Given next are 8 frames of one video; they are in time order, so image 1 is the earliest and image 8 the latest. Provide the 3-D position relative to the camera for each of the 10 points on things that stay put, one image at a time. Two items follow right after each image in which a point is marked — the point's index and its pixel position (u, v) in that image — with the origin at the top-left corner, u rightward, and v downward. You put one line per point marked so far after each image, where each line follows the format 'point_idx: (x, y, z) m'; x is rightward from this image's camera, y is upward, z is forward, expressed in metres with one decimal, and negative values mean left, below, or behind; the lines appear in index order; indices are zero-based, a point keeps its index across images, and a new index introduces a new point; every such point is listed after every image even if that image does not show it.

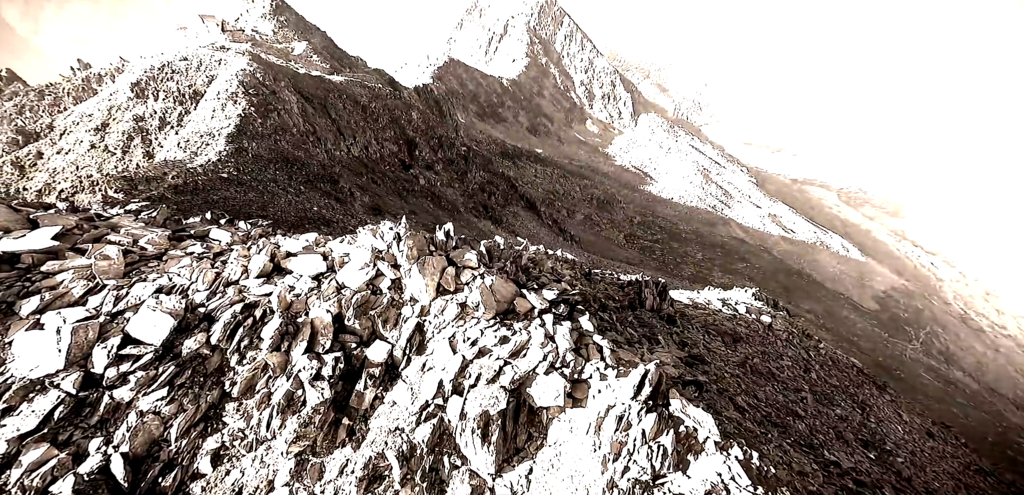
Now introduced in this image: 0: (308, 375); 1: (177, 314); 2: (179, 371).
0: (-4.2, -2.6, +9.4) m
1: (-6.7, -1.3, +9.1) m
2: (-6.3, -2.3, +8.8) m
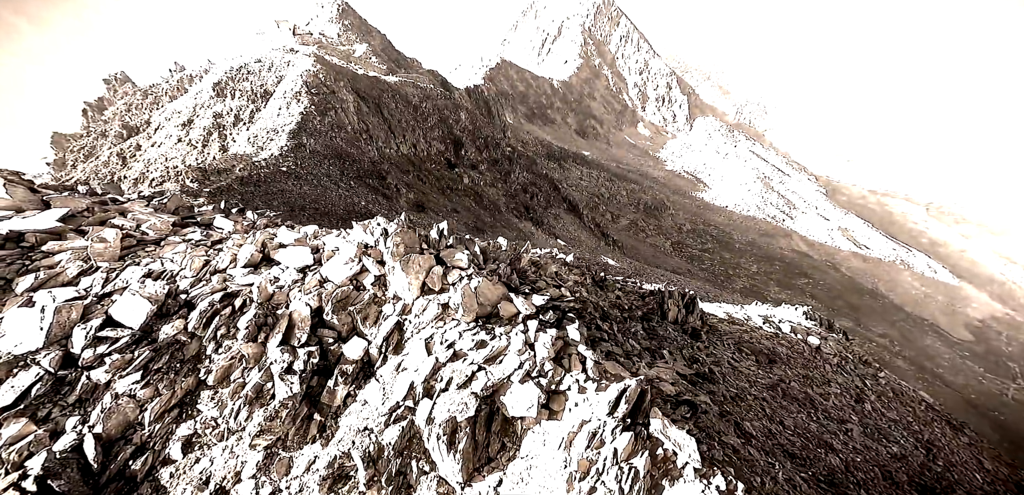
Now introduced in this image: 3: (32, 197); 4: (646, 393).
0: (-4.7, -2.4, +9.3) m
1: (-7.2, -1.1, +9.4) m
2: (-6.8, -2.1, +9.0) m
3: (-10.9, +1.2, +10.9) m
4: (+2.6, -3.0, +10.1) m
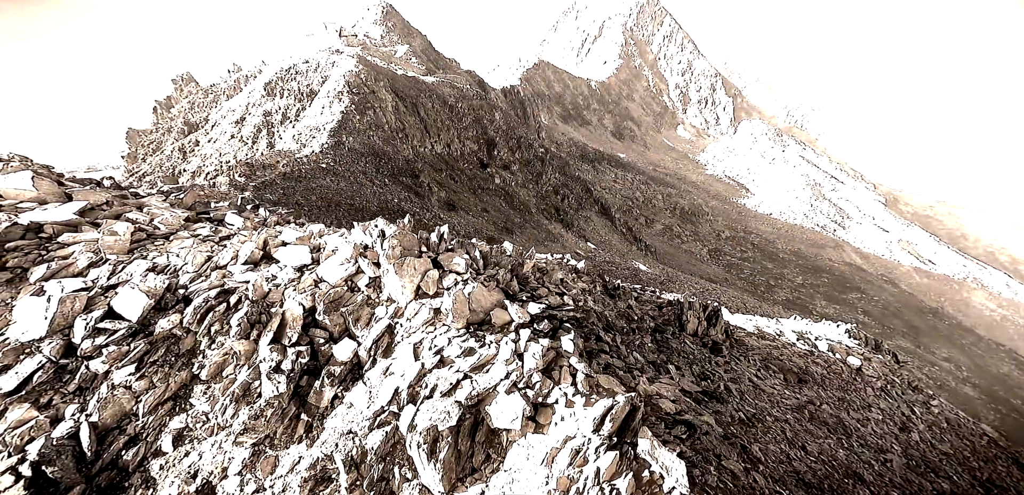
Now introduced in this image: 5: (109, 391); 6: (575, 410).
0: (-4.9, -2.4, +9.4) m
1: (-7.4, -1.0, +9.7) m
2: (-7.1, -2.0, +9.3) m
3: (-10.9, +1.4, +11.5) m
4: (+2.3, -3.2, +9.7) m
5: (-7.6, -2.7, +8.9) m
6: (+1.1, -3.1, +9.3) m
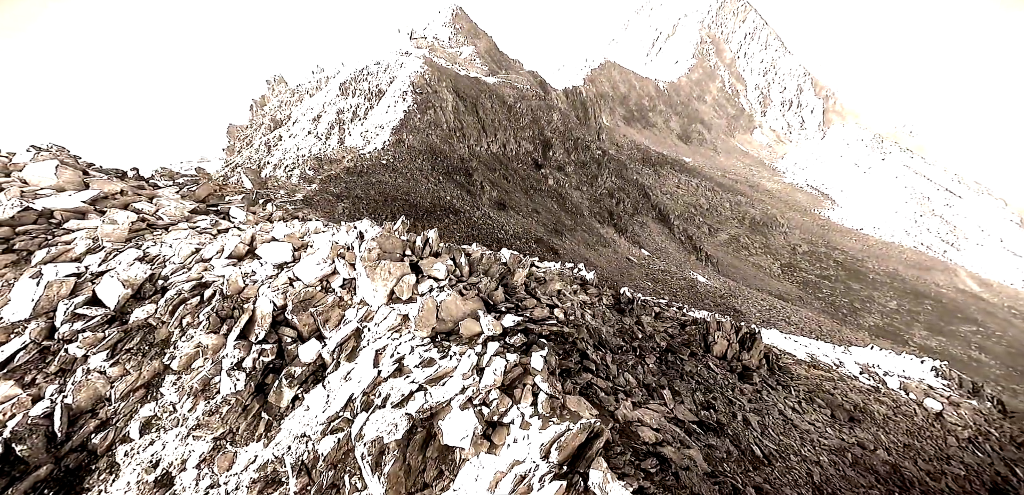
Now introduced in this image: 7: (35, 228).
0: (-5.6, -2.3, +9.4) m
1: (-8.0, -0.8, +10.0) m
2: (-7.8, -1.8, +9.6) m
3: (-11.1, +1.8, +12.2) m
4: (+1.6, -3.5, +8.7) m
5: (-8.3, -2.5, +9.2) m
6: (+0.3, -3.3, +8.5) m
7: (-10.7, +0.4, +10.6) m
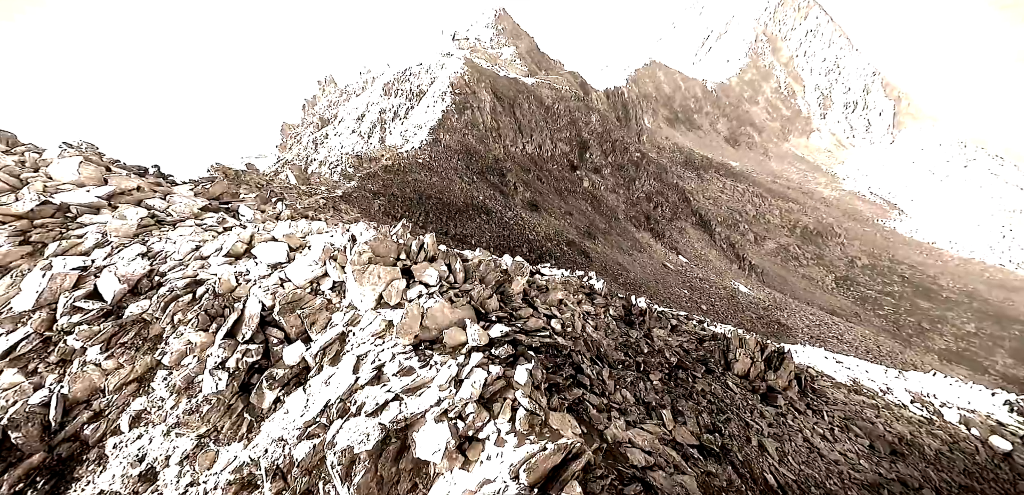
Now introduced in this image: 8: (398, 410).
0: (-6.0, -2.3, +9.5) m
1: (-8.2, -0.7, +10.2) m
2: (-8.1, -1.7, +9.8) m
3: (-11.0, +2.0, +12.7) m
4: (+1.1, -3.7, +8.2) m
5: (-8.7, -2.4, +9.5) m
6: (-0.1, -3.5, +8.0) m
7: (-10.8, +0.6, +11.1) m
8: (-2.1, -3.0, +8.6) m
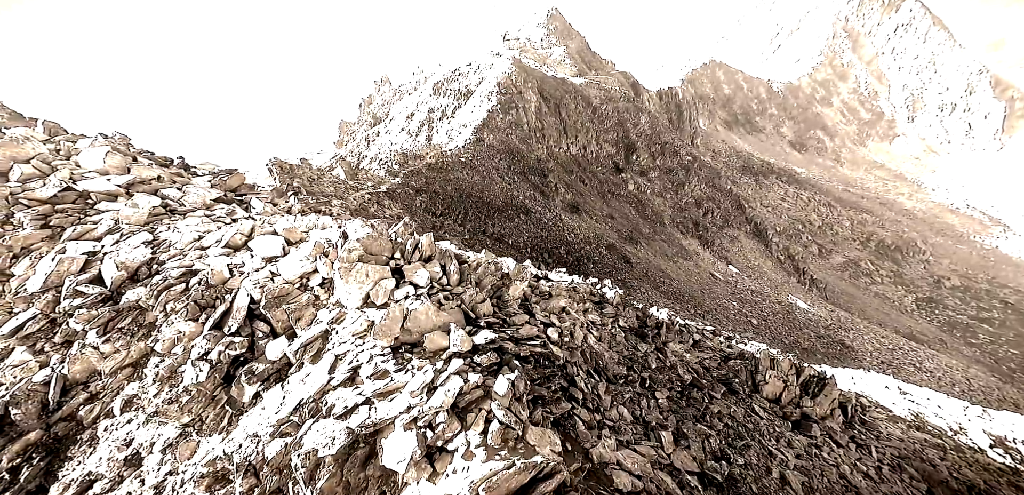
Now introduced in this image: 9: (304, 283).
0: (-6.2, -2.1, +9.5) m
1: (-8.3, -0.4, +10.5) m
2: (-8.3, -1.5, +10.0) m
3: (-10.8, +2.3, +13.2) m
4: (+0.6, -3.8, +7.5) m
5: (-8.9, -2.1, +9.8) m
6: (-0.6, -3.5, +7.5) m
7: (-10.8, +0.9, +11.6) m
8: (-2.5, -2.9, +8.2) m
9: (-4.4, -0.8, +10.1) m
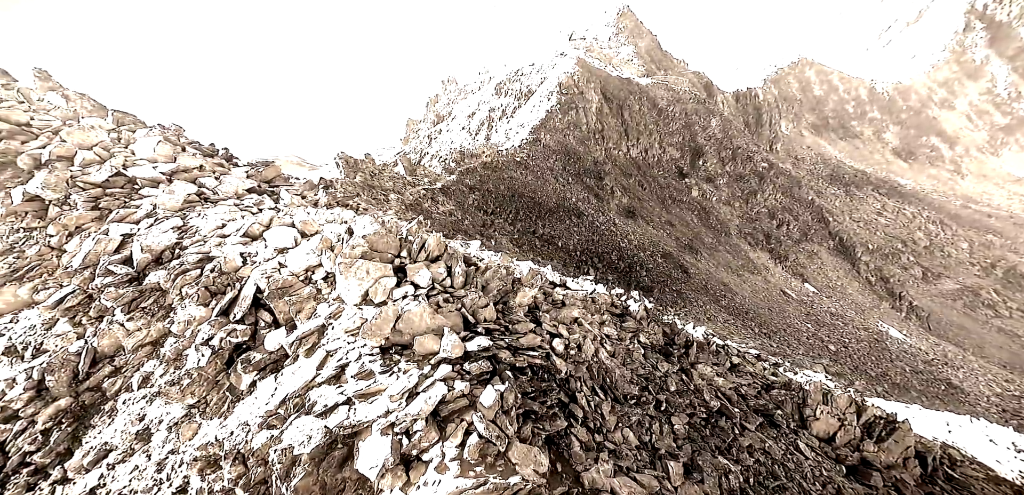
0: (-6.3, -1.9, +9.8) m
1: (-8.1, 0.0, +11.0) m
2: (-8.2, -1.1, +10.6) m
3: (-10.1, +2.8, +14.1) m
4: (+0.1, -3.9, +6.9) m
5: (-8.9, -1.7, +10.4) m
6: (-1.1, -3.6, +7.1) m
7: (-10.3, +1.4, +12.5) m
8: (-2.8, -2.9, +8.0) m
9: (-4.3, -0.6, +10.2) m
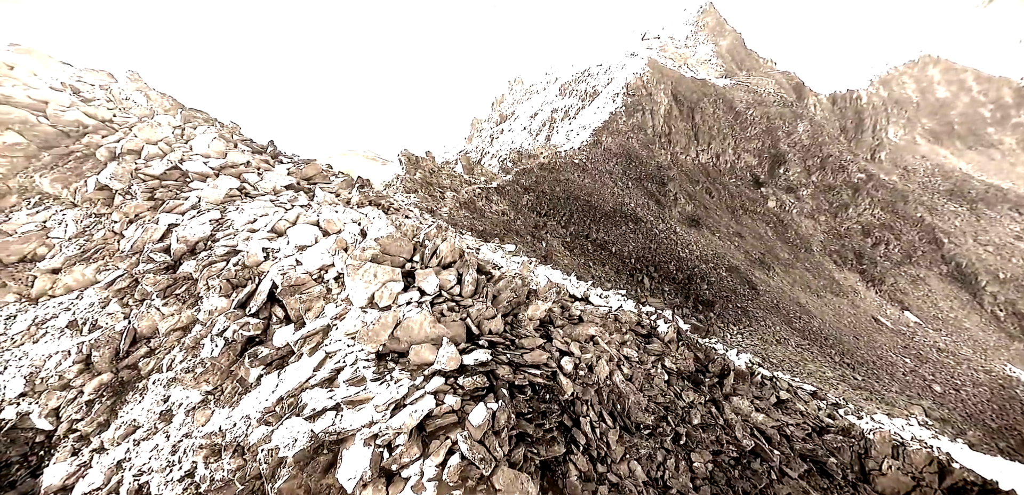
0: (-6.1, -1.7, +10.2) m
1: (-7.7, +0.2, +11.6) m
2: (-7.9, -0.9, +11.2) m
3: (-9.0, +3.1, +14.9) m
4: (-0.3, -4.1, +6.4) m
5: (-8.6, -1.4, +11.2) m
6: (-1.5, -3.7, +6.7) m
7: (-9.6, +1.7, +13.4) m
8: (-3.0, -2.9, +7.9) m
9: (-4.1, -0.6, +10.2) m
